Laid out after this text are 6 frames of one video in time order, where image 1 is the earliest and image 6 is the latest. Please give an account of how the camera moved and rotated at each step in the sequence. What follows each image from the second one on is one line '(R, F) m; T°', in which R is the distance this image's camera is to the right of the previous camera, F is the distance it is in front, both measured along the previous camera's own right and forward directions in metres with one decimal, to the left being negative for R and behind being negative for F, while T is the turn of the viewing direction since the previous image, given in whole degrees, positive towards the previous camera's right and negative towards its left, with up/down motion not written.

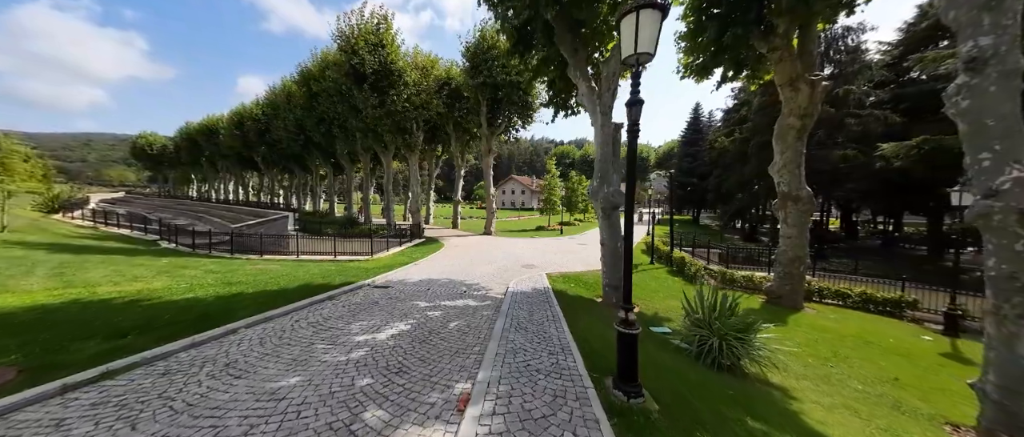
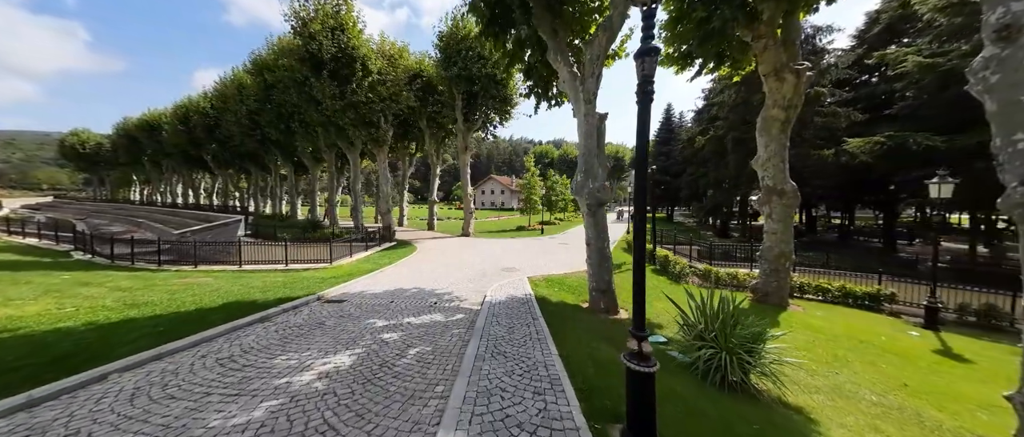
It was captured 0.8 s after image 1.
(+0.1, +1.1) m; +4°
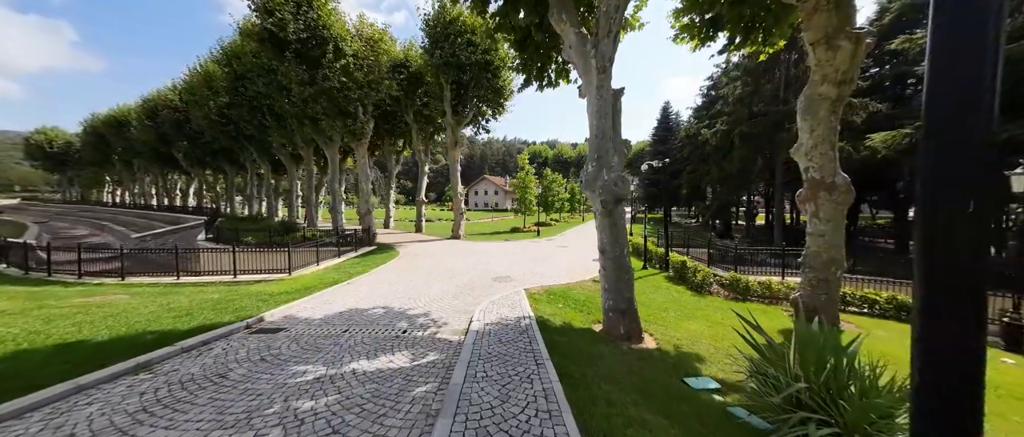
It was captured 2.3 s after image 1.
(0.0, +2.0) m; +1°
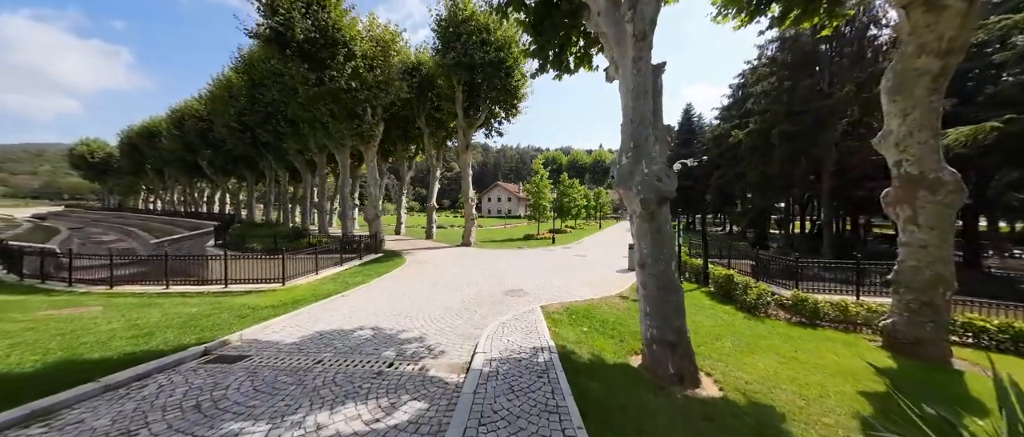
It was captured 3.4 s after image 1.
(0.0, +1.4) m; -3°
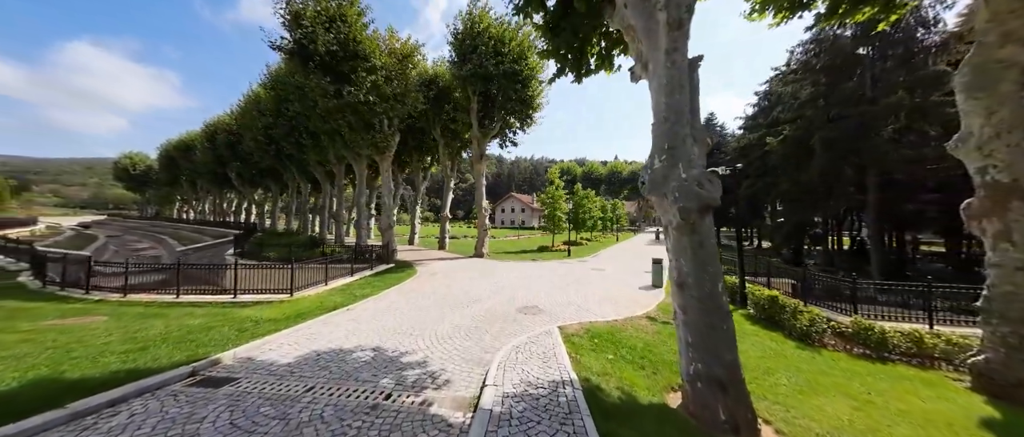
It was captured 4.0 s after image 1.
(0.0, +0.6) m; -3°
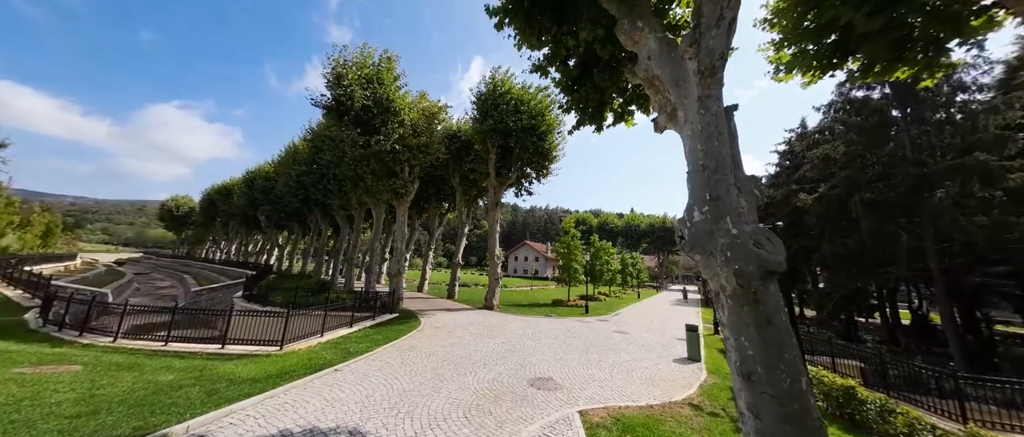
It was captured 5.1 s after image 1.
(0.0, +0.8) m; -3°
